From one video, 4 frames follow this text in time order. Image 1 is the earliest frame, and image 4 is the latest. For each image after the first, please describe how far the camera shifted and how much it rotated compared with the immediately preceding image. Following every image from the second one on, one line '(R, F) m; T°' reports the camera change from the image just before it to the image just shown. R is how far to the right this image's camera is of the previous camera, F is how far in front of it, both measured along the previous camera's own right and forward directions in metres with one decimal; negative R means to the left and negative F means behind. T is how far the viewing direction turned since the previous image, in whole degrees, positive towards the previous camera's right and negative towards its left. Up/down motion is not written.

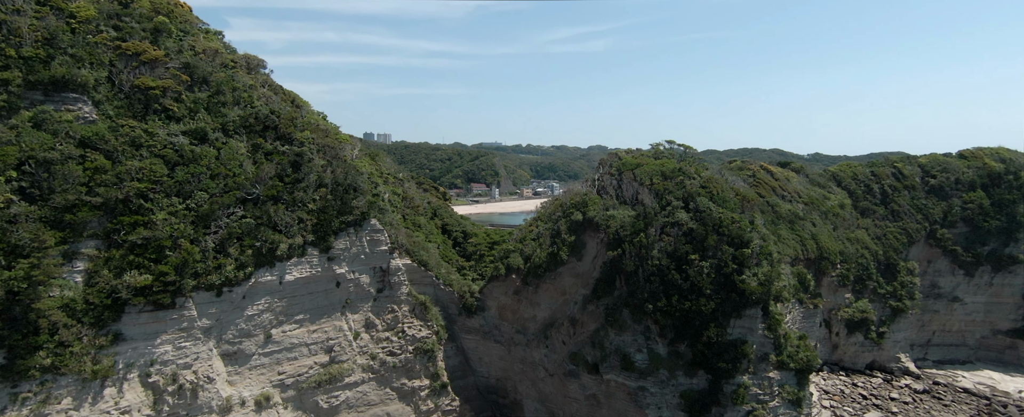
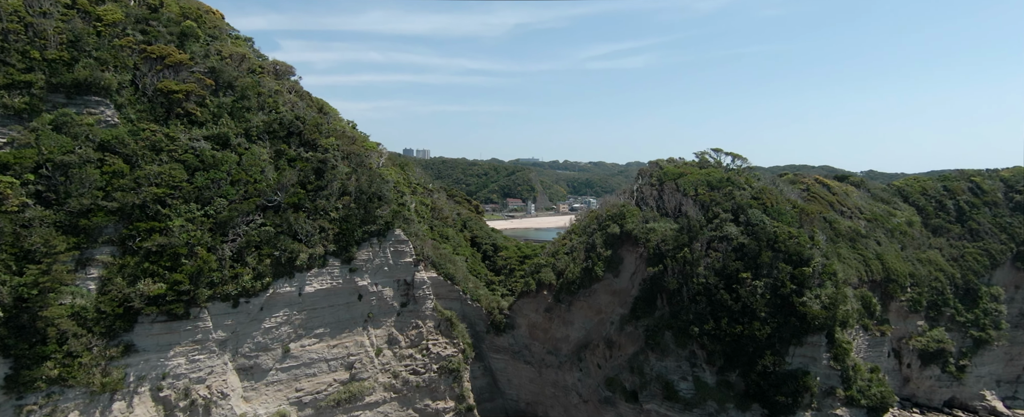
(+0.6, +2.0) m; -4°
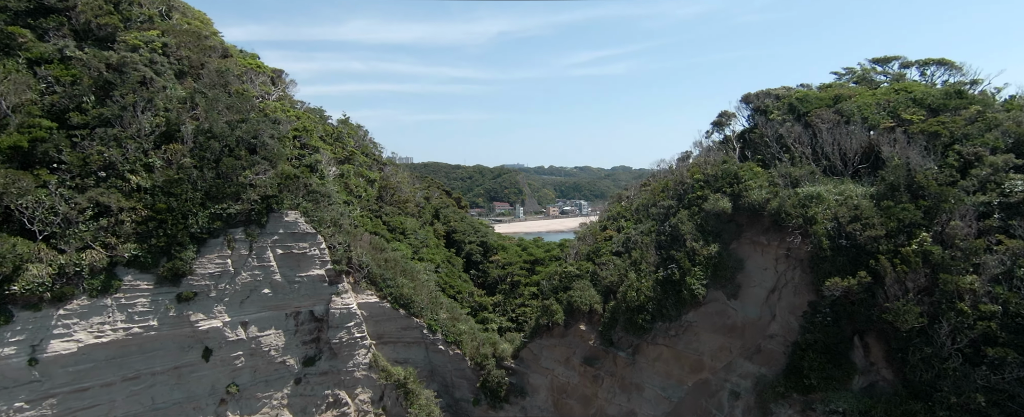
(-0.5, +16.0) m; +1°
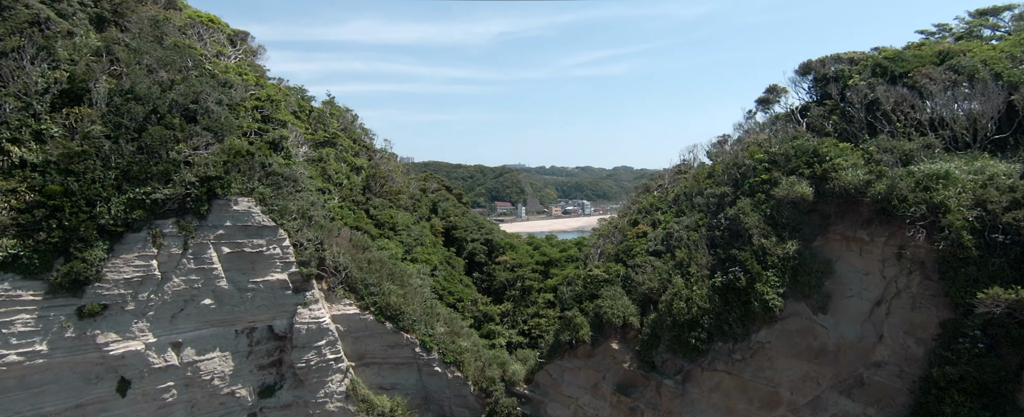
(-0.3, +3.8) m; 0°
